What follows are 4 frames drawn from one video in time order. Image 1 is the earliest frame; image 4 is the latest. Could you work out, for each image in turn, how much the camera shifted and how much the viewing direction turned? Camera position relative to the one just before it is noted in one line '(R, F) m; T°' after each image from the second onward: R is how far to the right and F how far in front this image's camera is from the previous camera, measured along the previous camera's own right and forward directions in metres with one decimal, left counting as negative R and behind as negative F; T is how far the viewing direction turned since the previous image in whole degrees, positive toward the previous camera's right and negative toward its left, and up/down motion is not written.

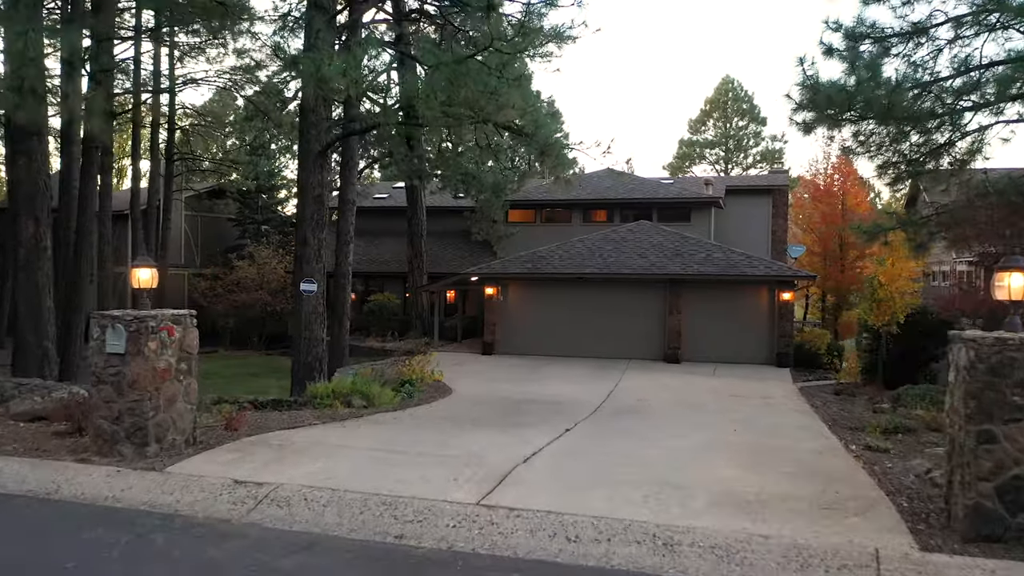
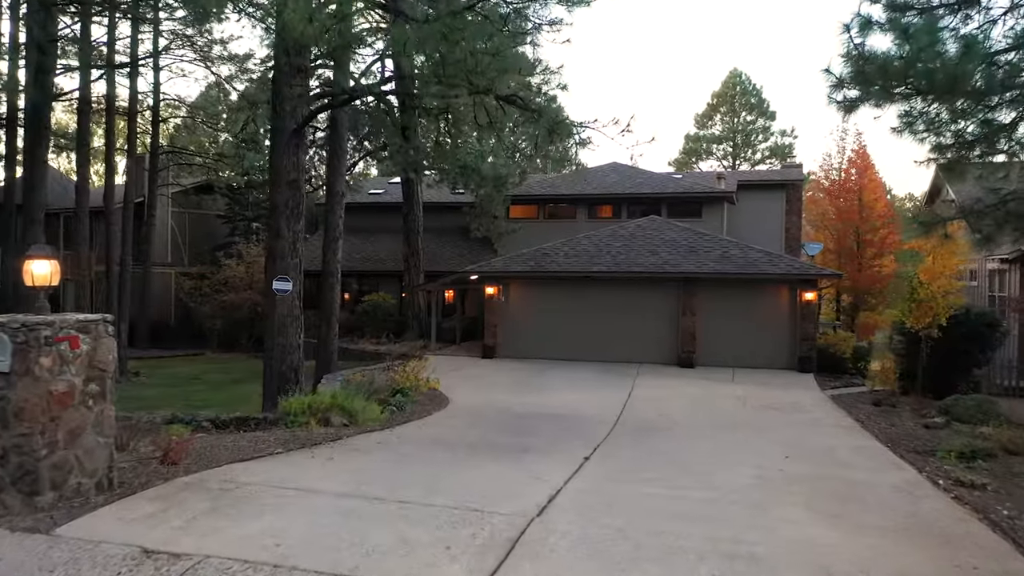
(-0.1, +1.2) m; 0°
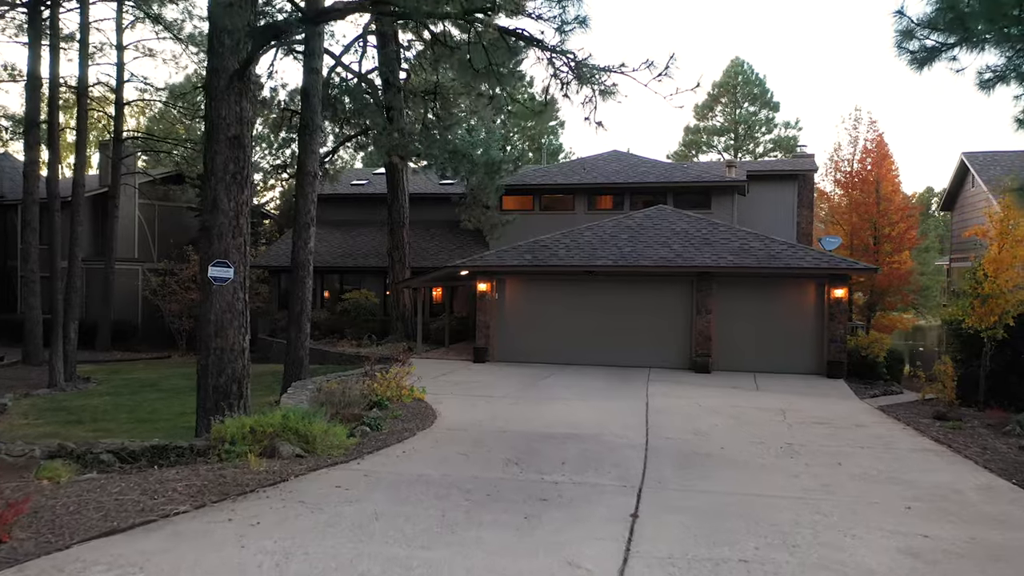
(-0.1, +1.8) m; +1°
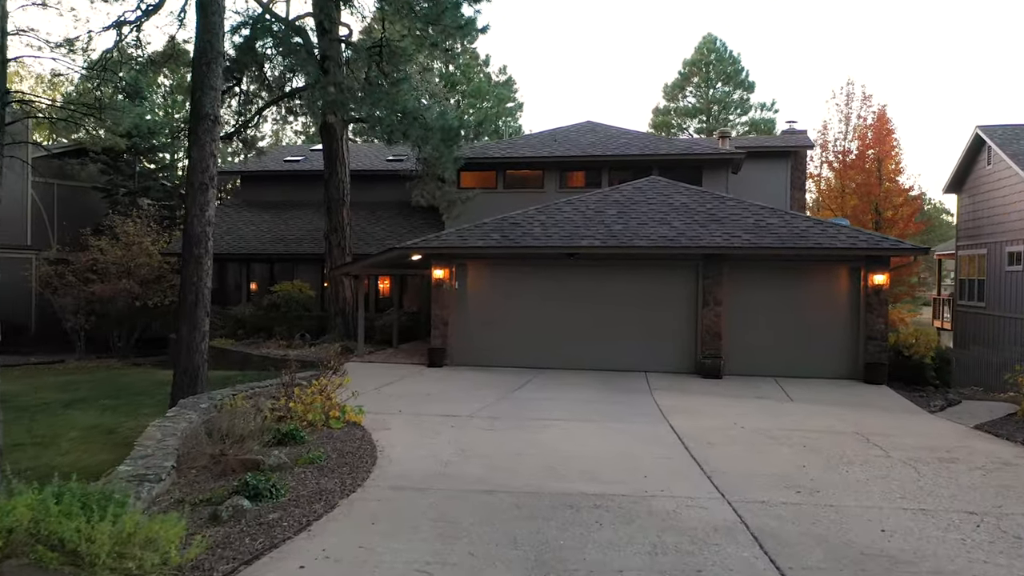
(-0.2, +3.1) m; +4°
